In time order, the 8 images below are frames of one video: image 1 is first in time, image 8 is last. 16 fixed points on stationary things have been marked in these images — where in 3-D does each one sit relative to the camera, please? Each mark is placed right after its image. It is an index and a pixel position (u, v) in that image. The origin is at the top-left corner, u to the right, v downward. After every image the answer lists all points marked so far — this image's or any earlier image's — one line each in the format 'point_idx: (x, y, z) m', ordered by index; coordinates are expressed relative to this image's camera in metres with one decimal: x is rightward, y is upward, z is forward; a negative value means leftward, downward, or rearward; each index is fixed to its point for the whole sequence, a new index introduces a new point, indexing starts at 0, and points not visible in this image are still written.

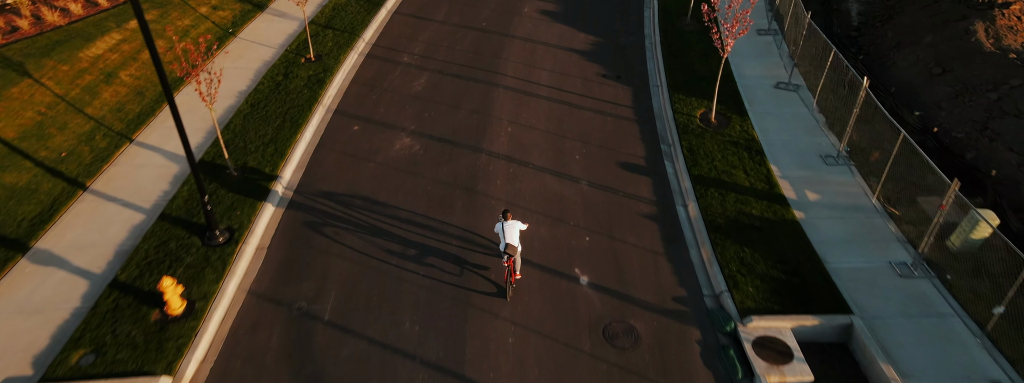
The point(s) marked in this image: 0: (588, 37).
0: (+2.3, +4.6, +18.8) m
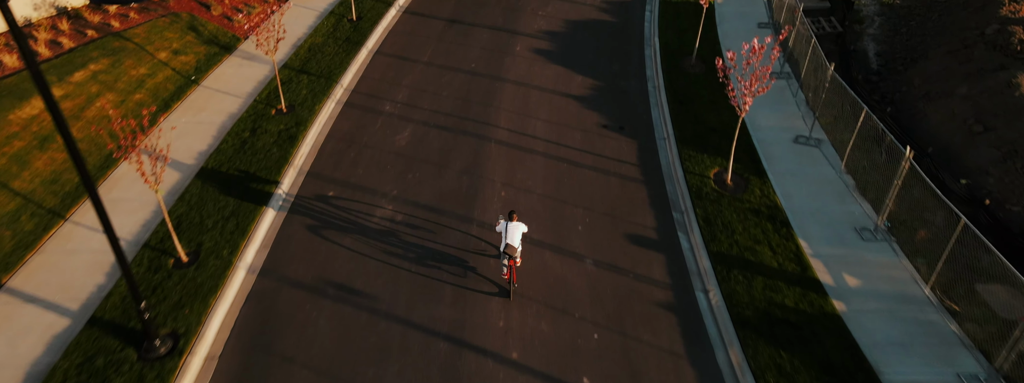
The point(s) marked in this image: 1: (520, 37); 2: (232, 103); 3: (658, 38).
0: (+2.0, +3.1, +17.4) m
1: (+0.3, +4.8, +19.7) m
2: (-6.7, +2.1, +15.0) m
3: (+4.5, +4.7, +19.5) m
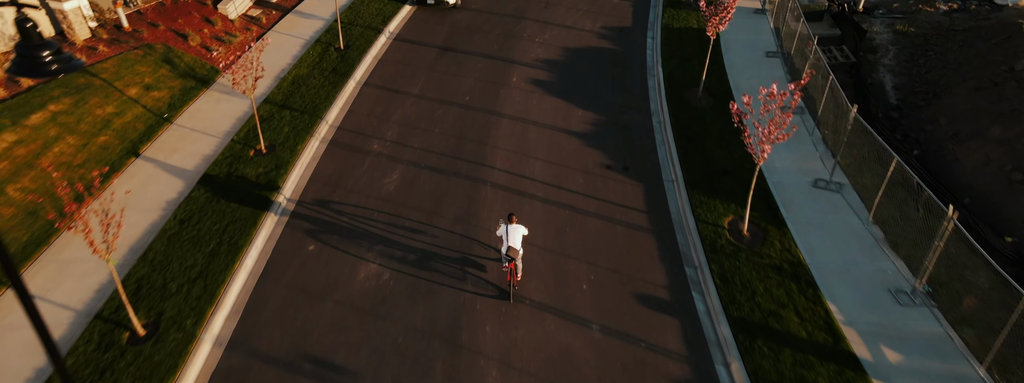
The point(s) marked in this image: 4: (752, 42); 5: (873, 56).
0: (+1.9, +2.0, +16.4) m
1: (+0.1, +3.7, +18.7) m
2: (-6.7, +1.1, +13.9) m
3: (+4.4, +3.6, +18.5) m
4: (+7.4, +4.6, +19.2) m
5: (+10.0, +3.8, +17.4) m
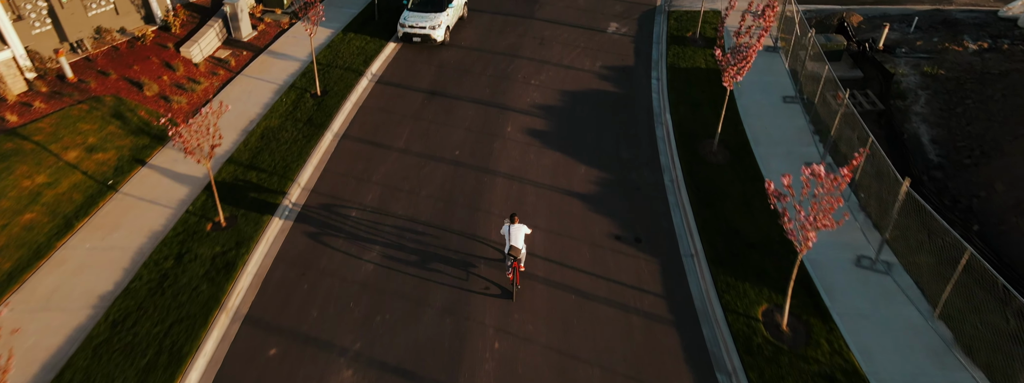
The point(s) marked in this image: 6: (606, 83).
0: (+1.8, +0.5, +14.7) m
1: (0.0, +2.1, +17.0) m
2: (-6.8, -0.5, +12.0) m
3: (+4.2, +2.1, +16.9) m
4: (+7.2, +3.0, +17.6) m
5: (+9.8, +2.3, +15.9) m
6: (+2.8, +3.2, +18.9) m
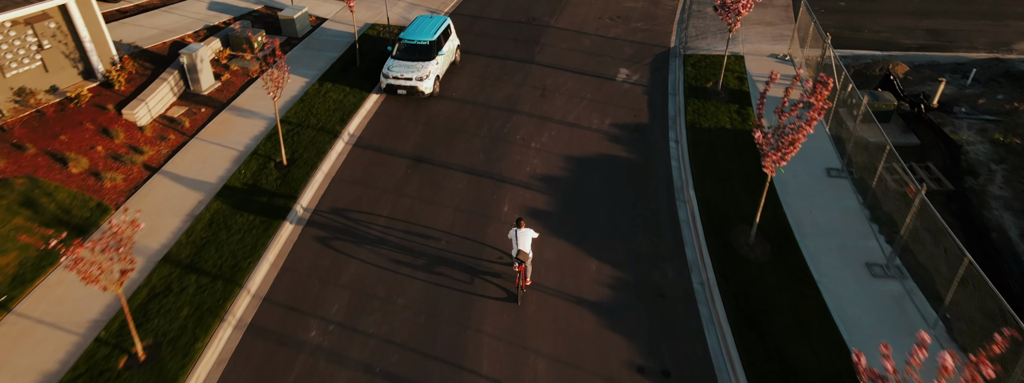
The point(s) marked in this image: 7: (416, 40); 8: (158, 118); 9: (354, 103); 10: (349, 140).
0: (+1.8, -1.5, +12.1) m
1: (-0.1, +0.1, +14.5) m
2: (-6.9, -2.4, +9.4) m
3: (+4.2, 0.0, +14.3) m
4: (+7.1, +1.0, +15.1) m
5: (+9.8, +0.3, +13.3) m
6: (+2.8, +1.2, +16.4) m
7: (-2.8, +4.5, +19.2) m
8: (-8.9, +1.8, +15.8) m
9: (-4.5, +2.5, +17.8) m
10: (-4.2, +1.3, +16.3) m
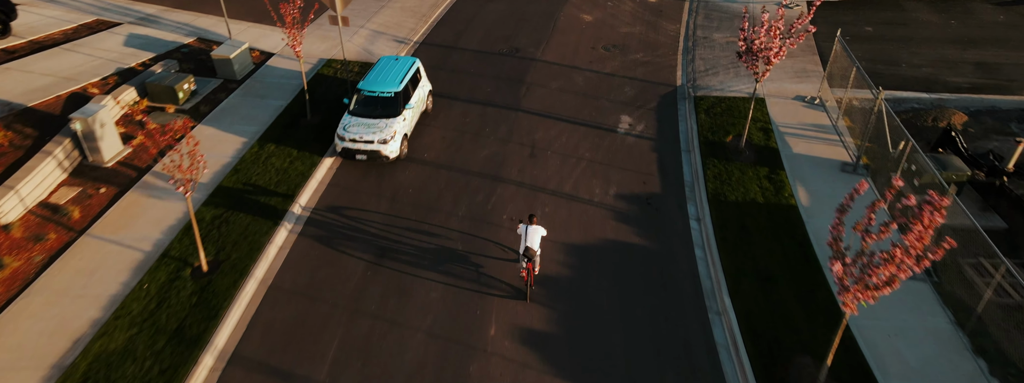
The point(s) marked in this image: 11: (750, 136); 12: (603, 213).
0: (+1.6, -3.5, +8.9) m
1: (-0.3, -1.9, +11.2) m
2: (-6.9, -4.5, +5.9) m
3: (+3.9, -1.9, +11.2) m
4: (+6.8, -0.9, +12.0) m
5: (+9.6, -1.6, +10.3) m
6: (+2.4, -0.8, +13.2) m
7: (-3.3, +2.5, +15.7) m
8: (-9.2, -0.3, +12.1) m
9: (-4.9, +0.4, +14.4) m
10: (-4.5, -0.7, +12.8) m
11: (+6.0, +1.4, +15.8) m
12: (+2.0, -0.5, +13.6) m
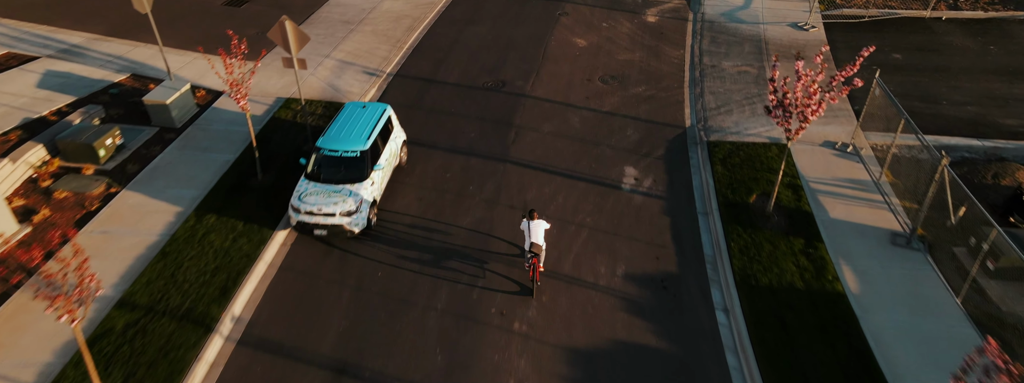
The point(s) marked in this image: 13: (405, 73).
0: (+1.6, -5.0, +6.4) m
1: (-0.5, -3.5, +8.7) m
2: (-6.9, -6.2, +3.3) m
3: (+3.8, -3.4, +8.8) m
4: (+6.7, -2.4, +9.7) m
5: (+9.5, -3.0, +8.0) m
6: (+2.3, -2.3, +10.7) m
7: (-3.6, +0.9, +13.2) m
8: (-9.4, -2.0, +9.5) m
9: (-5.1, -1.2, +11.8) m
10: (-4.7, -2.4, +10.2) m
11: (+5.7, -0.1, +13.5) m
12: (+1.8, -2.0, +11.1) m
13: (-3.3, +3.6, +19.3) m
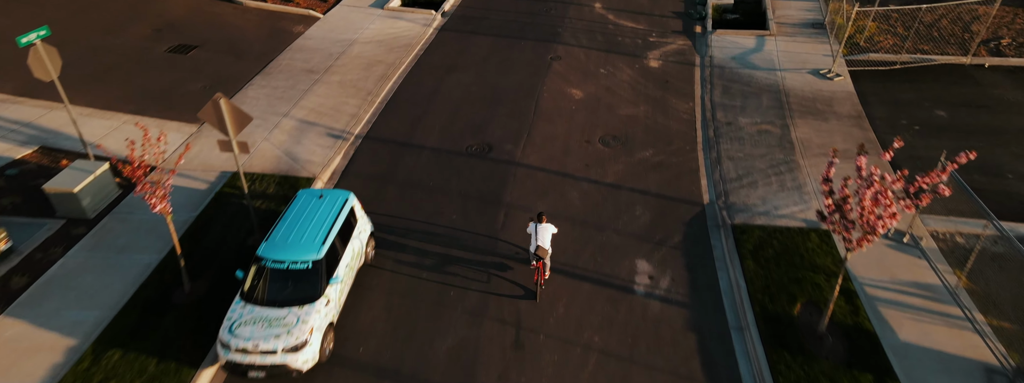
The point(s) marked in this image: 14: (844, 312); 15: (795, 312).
0: (+1.6, -6.8, +3.6) m
1: (-0.5, -5.4, +5.9) m
2: (-6.8, -8.0, +0.3) m
3: (+3.7, -5.2, +6.1) m
4: (+6.6, -4.2, +7.1) m
5: (+9.4, -4.8, +5.5) m
6: (+2.1, -4.2, +8.0) m
7: (-3.8, -1.1, +10.4) m
8: (-9.5, -4.0, +6.5) m
9: (-5.3, -3.2, +8.9) m
10: (-4.8, -4.3, +7.3) m
11: (+5.5, -2.0, +10.9) m
12: (+1.7, -3.9, +8.4) m
13: (-3.6, +1.5, +16.7) m
14: (+5.7, -2.1, +10.8) m
15: (+5.0, -2.1, +11.0) m
